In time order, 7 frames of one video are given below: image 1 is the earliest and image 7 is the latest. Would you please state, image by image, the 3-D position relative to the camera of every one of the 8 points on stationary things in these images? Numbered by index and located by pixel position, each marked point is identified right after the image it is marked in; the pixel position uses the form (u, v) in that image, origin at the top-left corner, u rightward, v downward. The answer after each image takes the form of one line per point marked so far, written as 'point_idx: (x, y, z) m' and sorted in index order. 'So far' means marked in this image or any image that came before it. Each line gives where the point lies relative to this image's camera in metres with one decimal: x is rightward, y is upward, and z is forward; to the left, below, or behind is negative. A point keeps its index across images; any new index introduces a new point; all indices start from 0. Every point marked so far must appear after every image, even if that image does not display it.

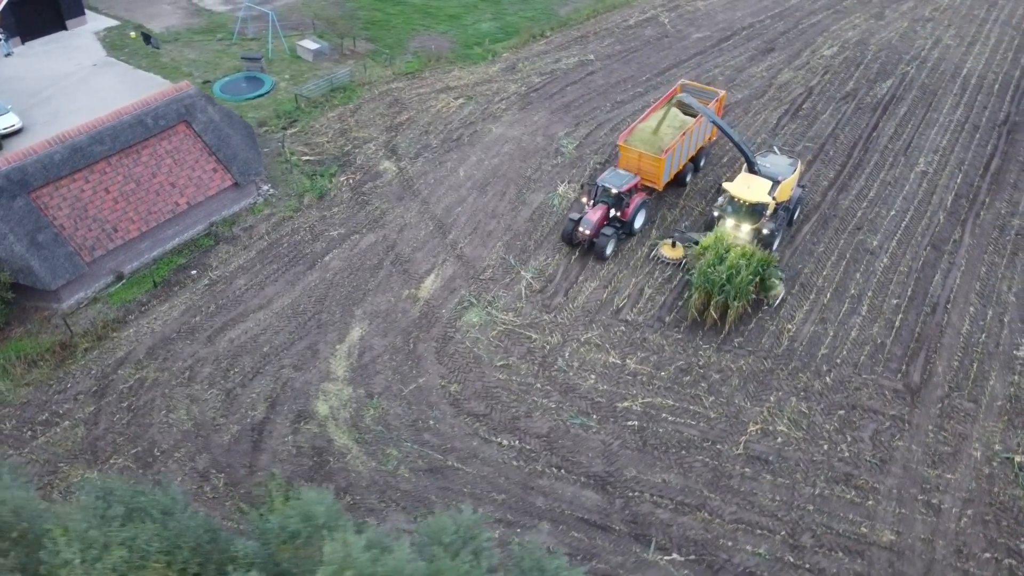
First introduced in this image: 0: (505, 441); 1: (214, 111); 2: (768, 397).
0: (-0.1, -2.3, +12.1) m
1: (-6.0, +3.6, +16.3) m
2: (+4.1, -1.7, +12.8) m
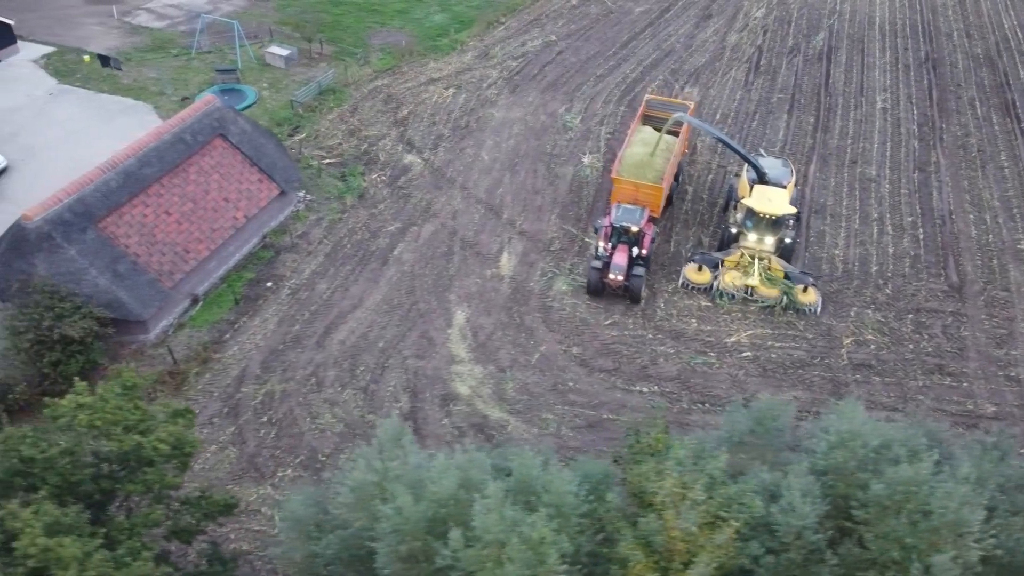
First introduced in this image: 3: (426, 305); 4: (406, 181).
0: (+2.1, -1.6, +12.9) m
1: (-5.3, +3.3, +15.9) m
2: (+5.9, -0.4, +14.3) m
3: (-1.5, -0.3, +14.2) m
4: (-2.3, +2.3, +17.3) m
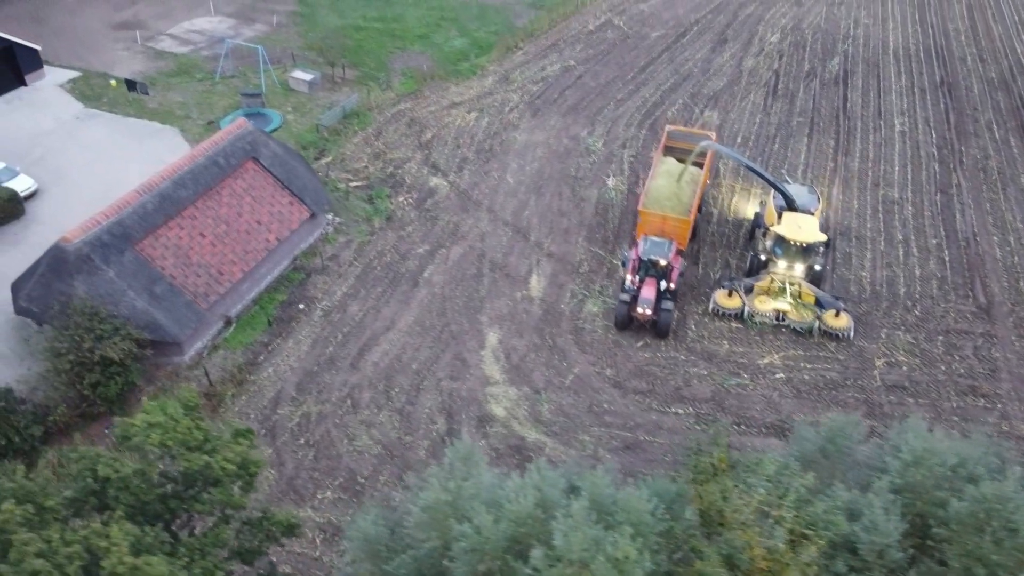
0: (+2.7, -1.9, +12.9) m
1: (-4.7, +2.9, +16.1) m
2: (+6.5, -0.8, +14.4) m
3: (-0.9, -0.7, +14.3) m
4: (-1.7, +1.8, +17.4) m
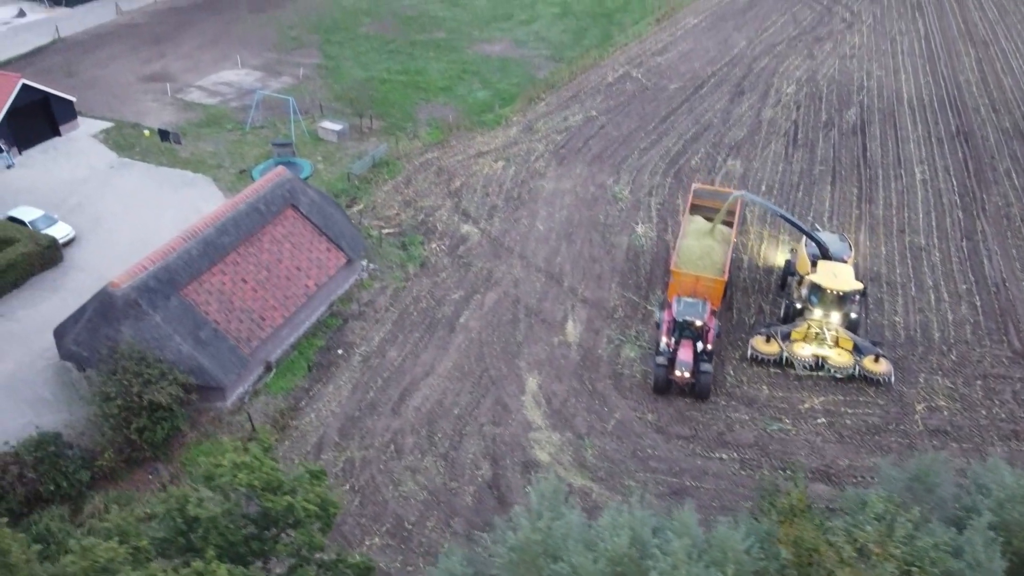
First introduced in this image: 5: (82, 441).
0: (+3.3, -2.6, +12.8) m
1: (-4.0, +1.9, +16.3) m
2: (+7.2, -1.6, +14.4) m
3: (-0.3, -1.5, +14.3) m
4: (-1.0, +0.8, +17.6) m
5: (-6.3, -2.2, +11.8) m
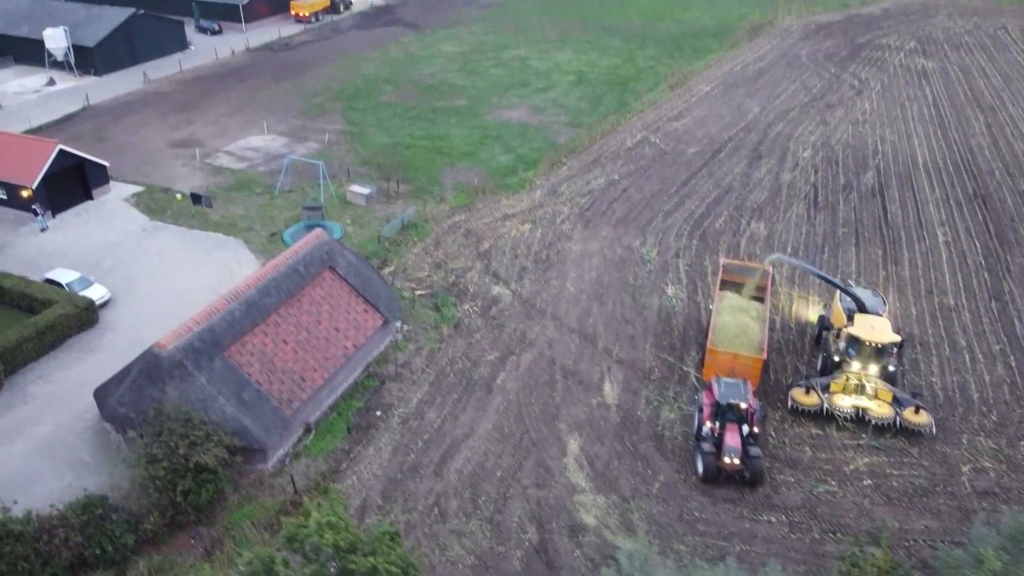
0: (+4.1, -3.6, +12.7) m
1: (-3.3, +0.7, +16.5) m
2: (+7.9, -2.7, +14.3) m
3: (+0.5, -2.6, +14.2) m
4: (-0.3, -0.5, +17.7) m
5: (-5.6, -3.1, +11.7) m
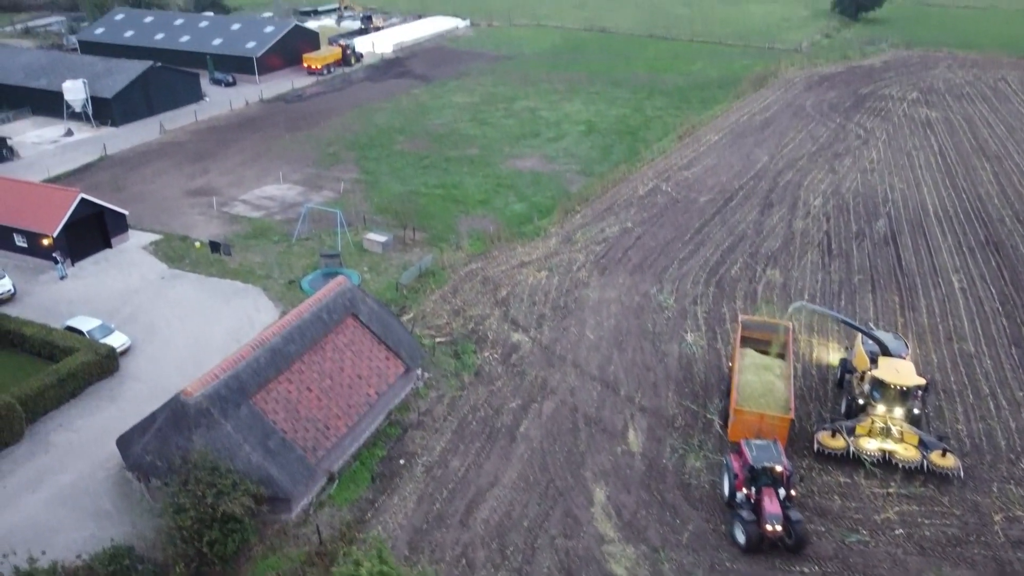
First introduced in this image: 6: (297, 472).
0: (+4.5, -4.3, +12.5) m
1: (-2.9, -0.3, +16.5) m
2: (+8.3, -3.5, +14.1) m
3: (+0.9, -3.4, +14.1) m
4: (+0.1, -1.5, +17.6) m
5: (-5.1, -3.8, +11.5) m
6: (-3.4, -2.9, +12.9) m
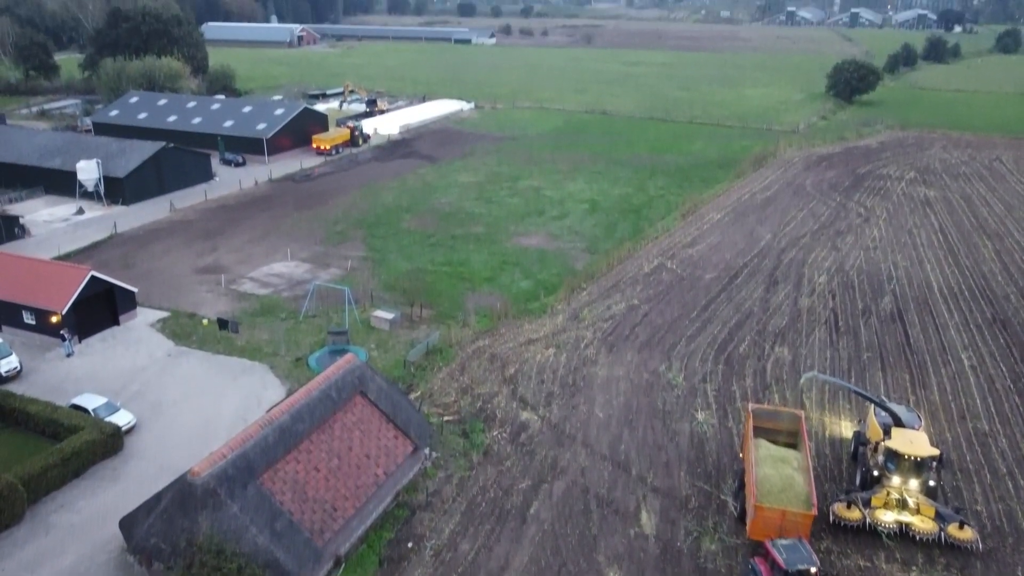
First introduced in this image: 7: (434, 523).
0: (+4.7, -5.5, +12.0) m
1: (-2.7, -1.8, +16.4) m
2: (+8.5, -4.8, +13.7) m
3: (+1.1, -4.7, +13.7) m
4: (+0.3, -3.2, +17.4) m
5: (-4.9, -4.9, +11.1) m
6: (-3.2, -4.2, +12.6) m
7: (-1.4, -4.3, +14.7) m
